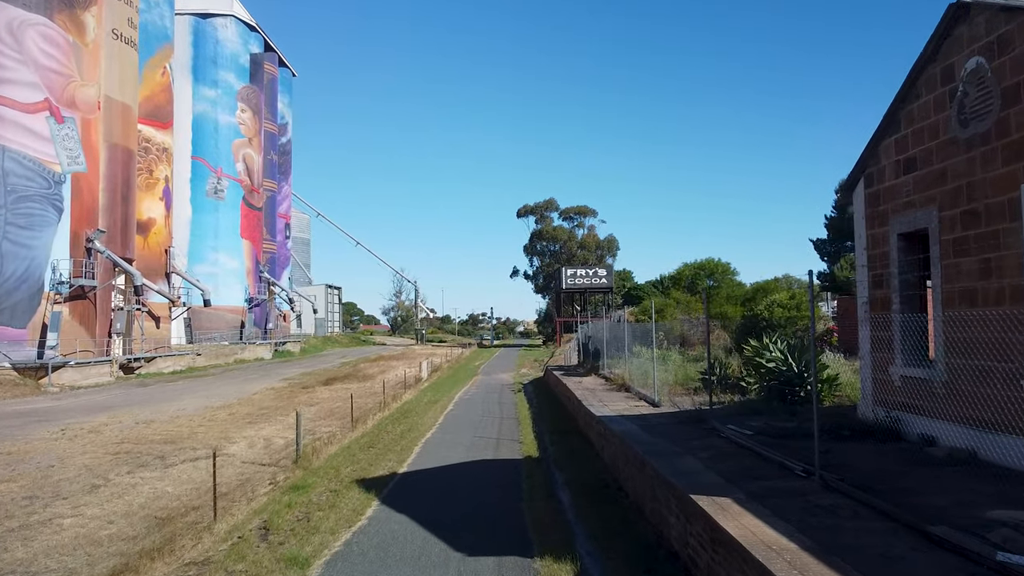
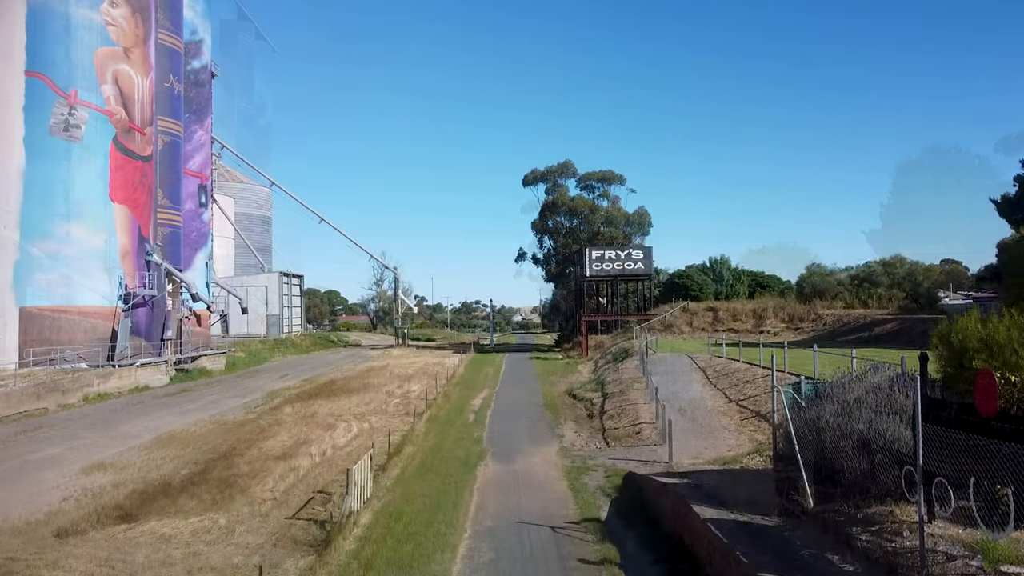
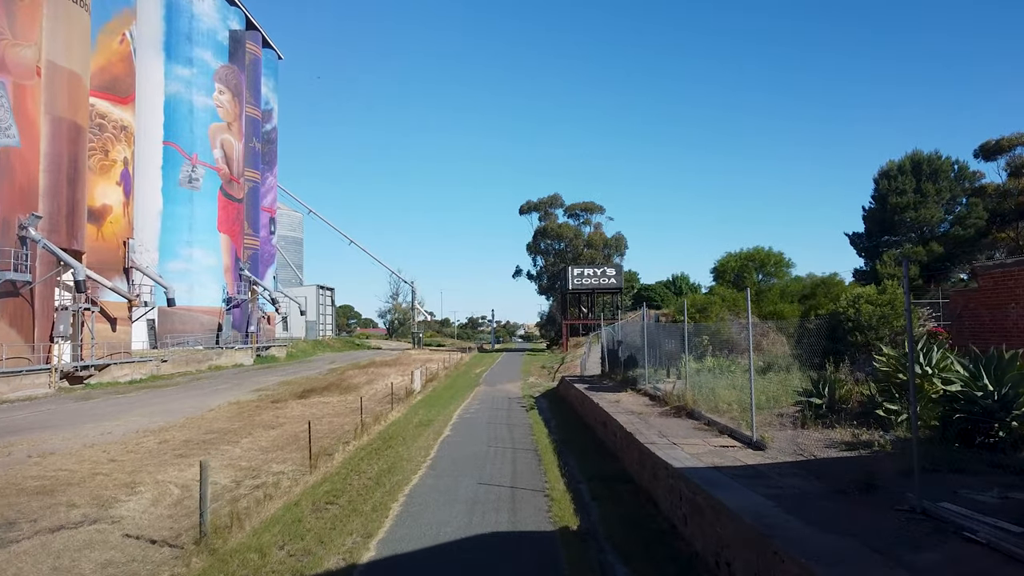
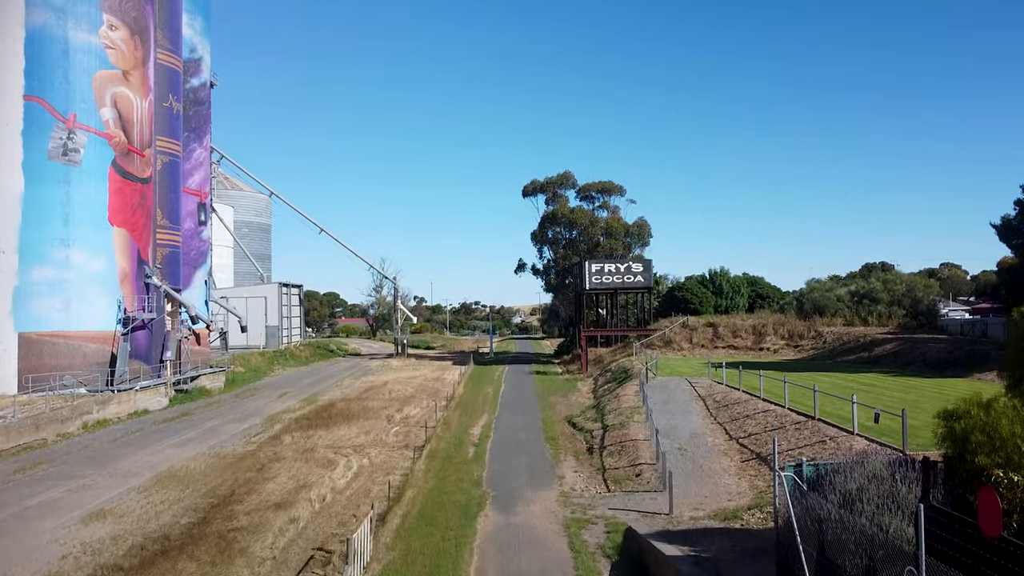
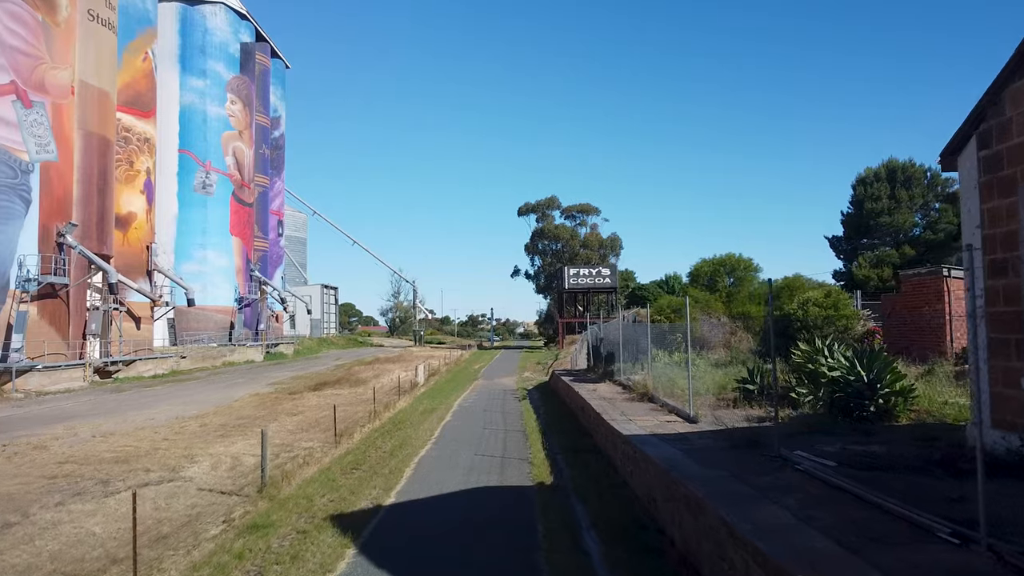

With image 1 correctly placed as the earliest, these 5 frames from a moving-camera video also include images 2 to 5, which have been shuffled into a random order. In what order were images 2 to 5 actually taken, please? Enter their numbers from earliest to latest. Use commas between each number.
5, 3, 2, 4
